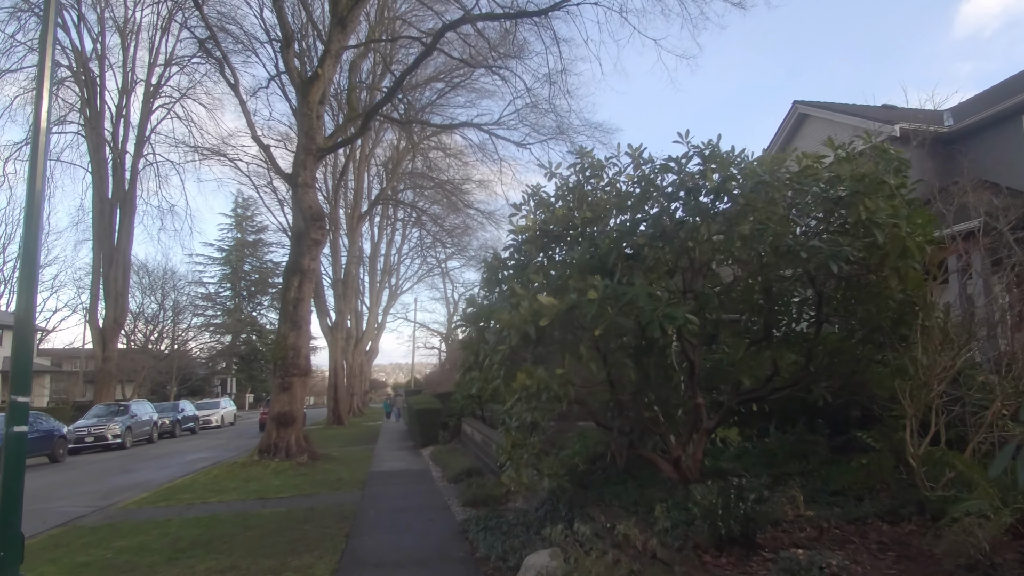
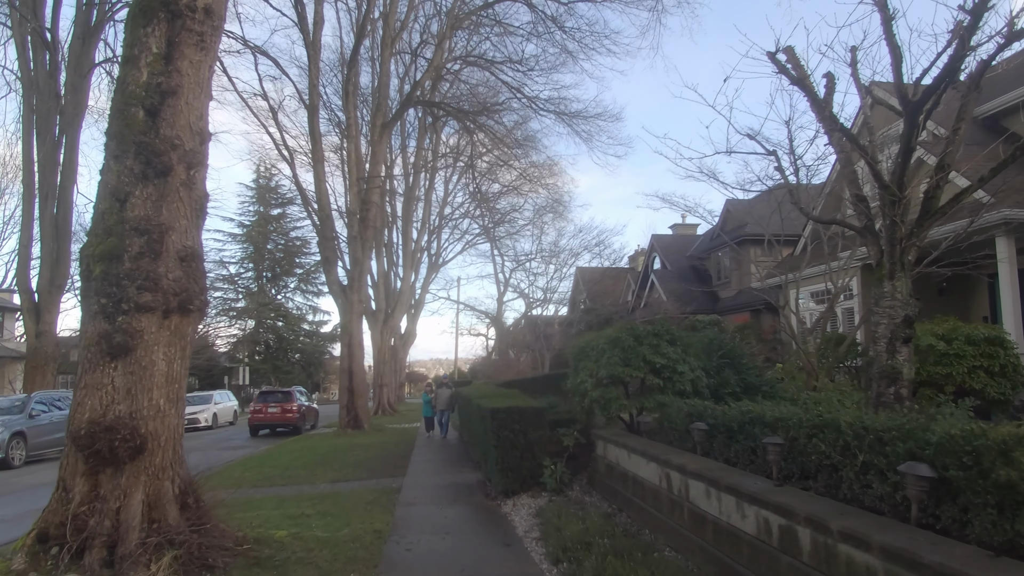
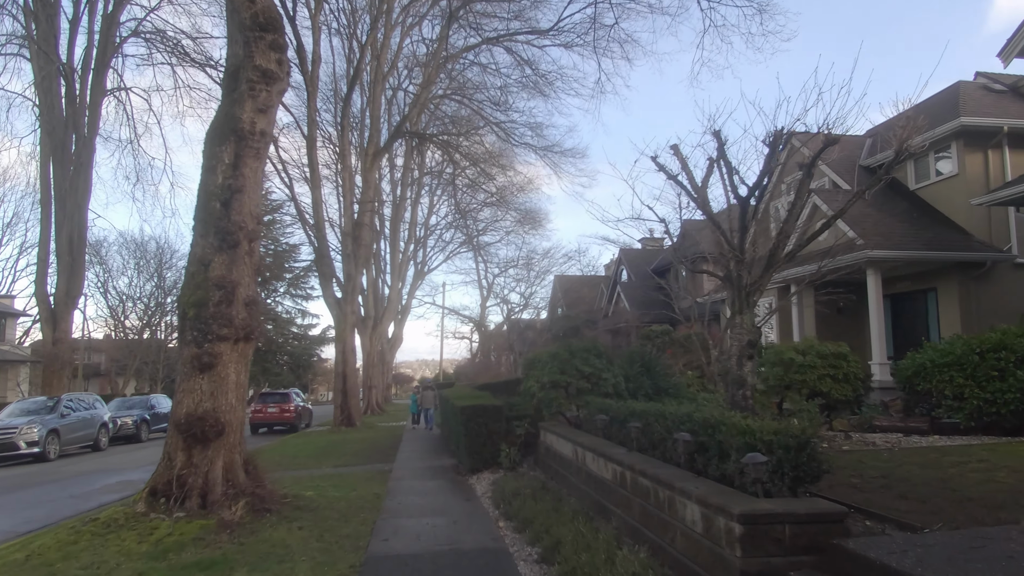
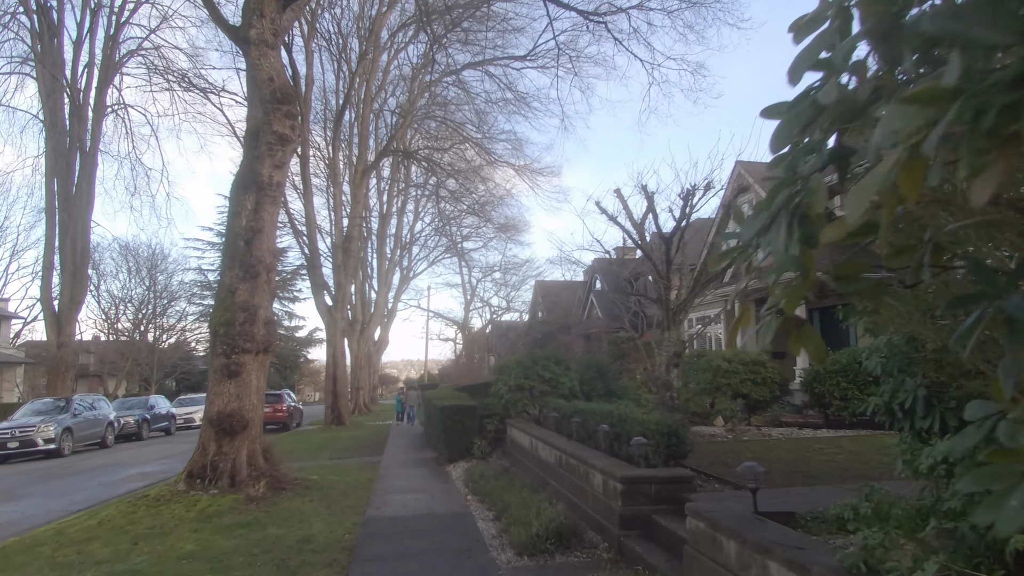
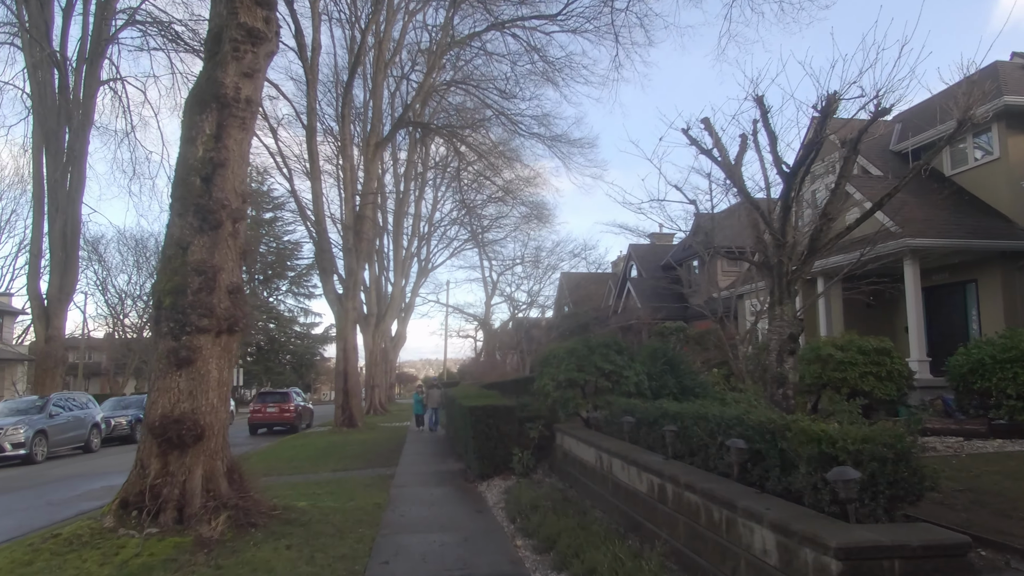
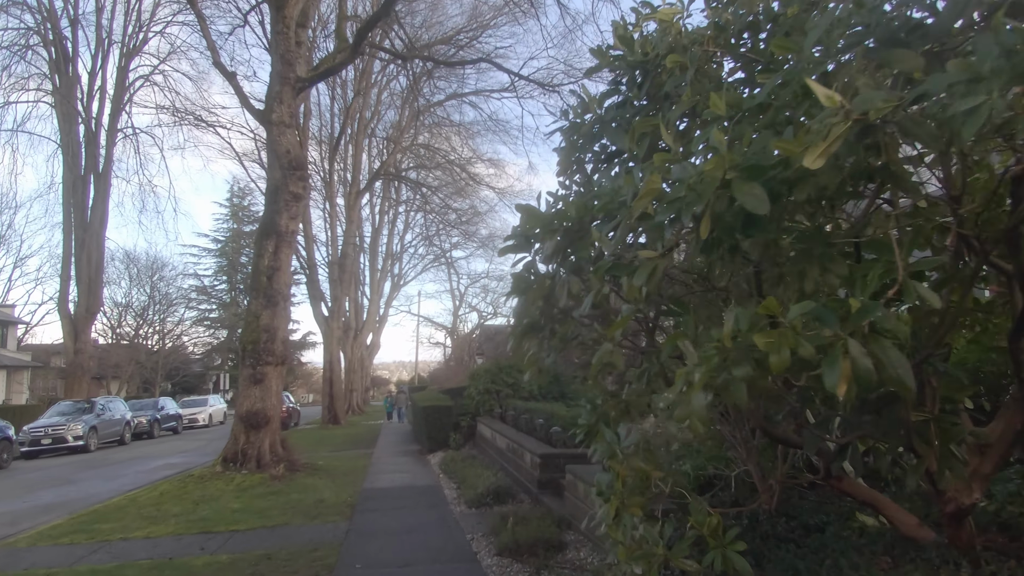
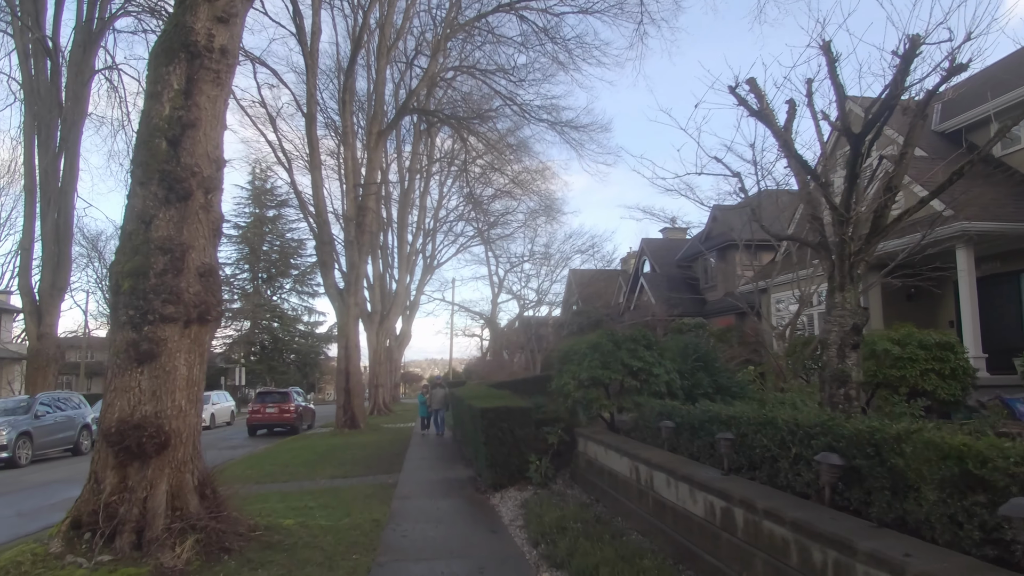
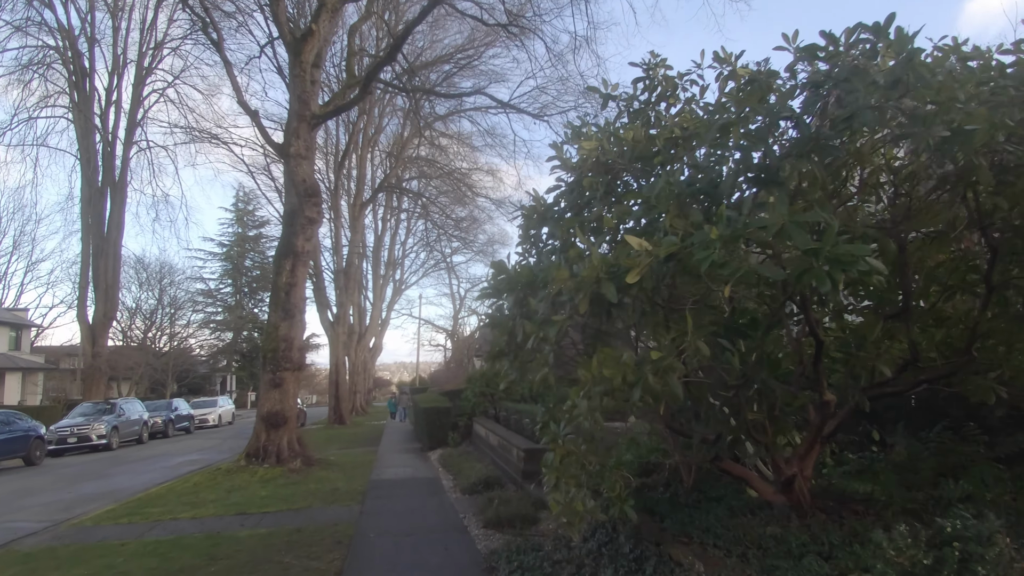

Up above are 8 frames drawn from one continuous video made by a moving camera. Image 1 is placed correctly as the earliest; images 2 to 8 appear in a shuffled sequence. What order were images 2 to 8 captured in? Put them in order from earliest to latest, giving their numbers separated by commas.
8, 6, 4, 3, 5, 7, 2
